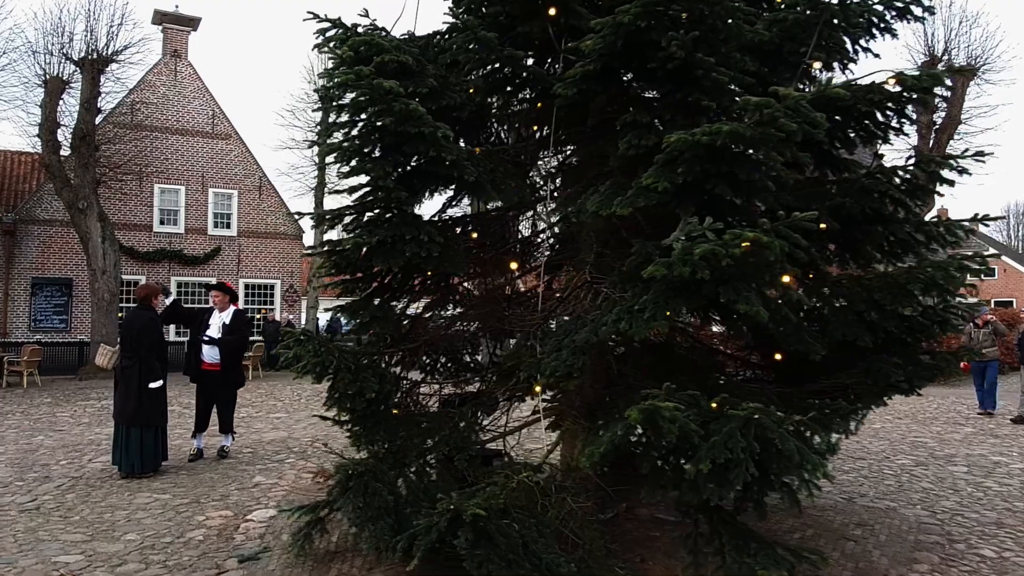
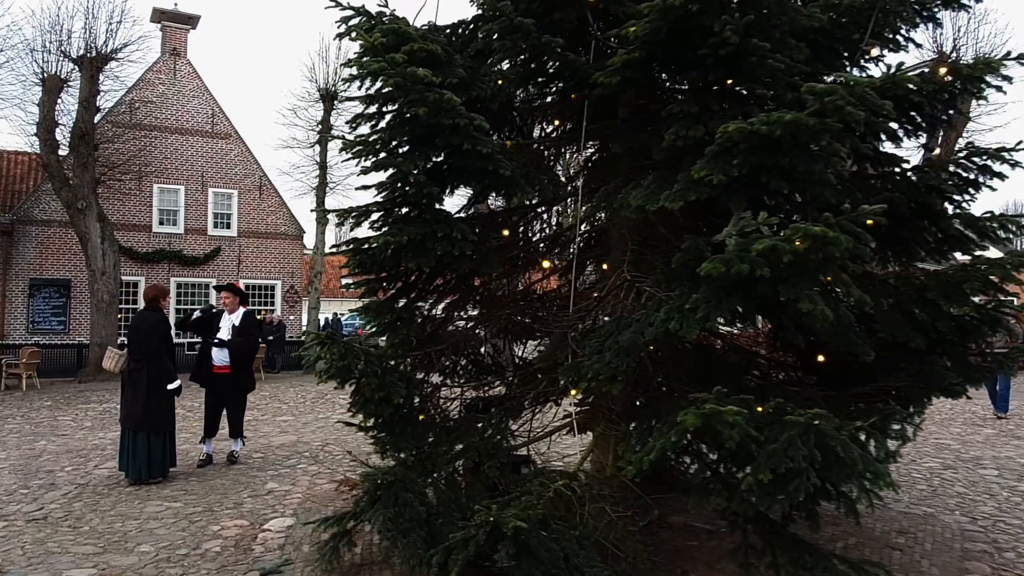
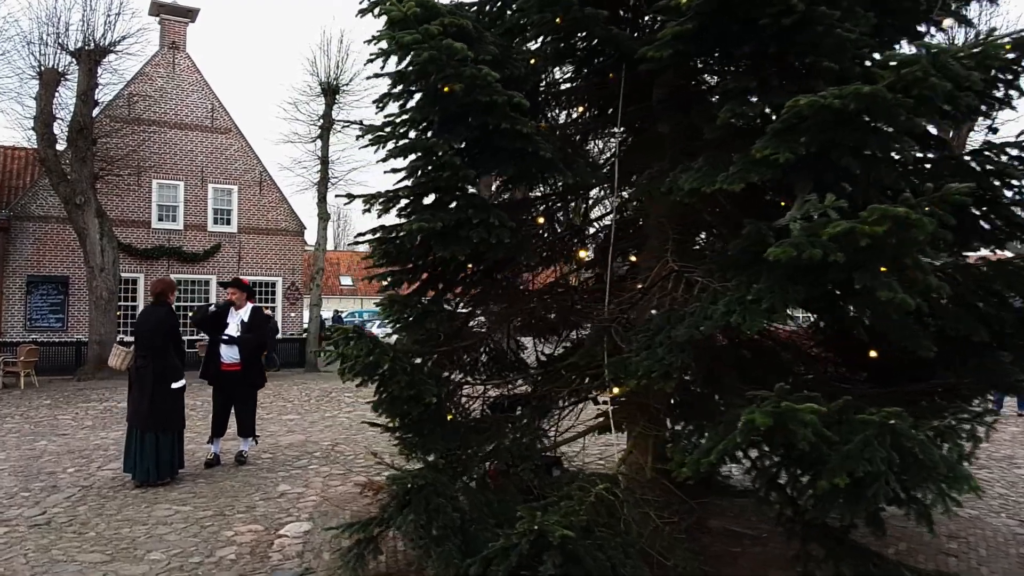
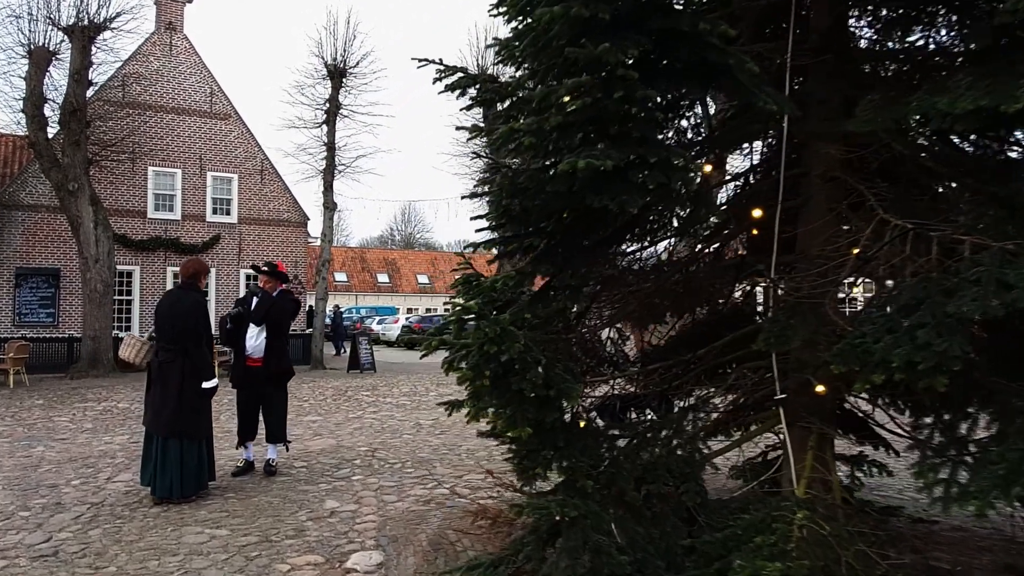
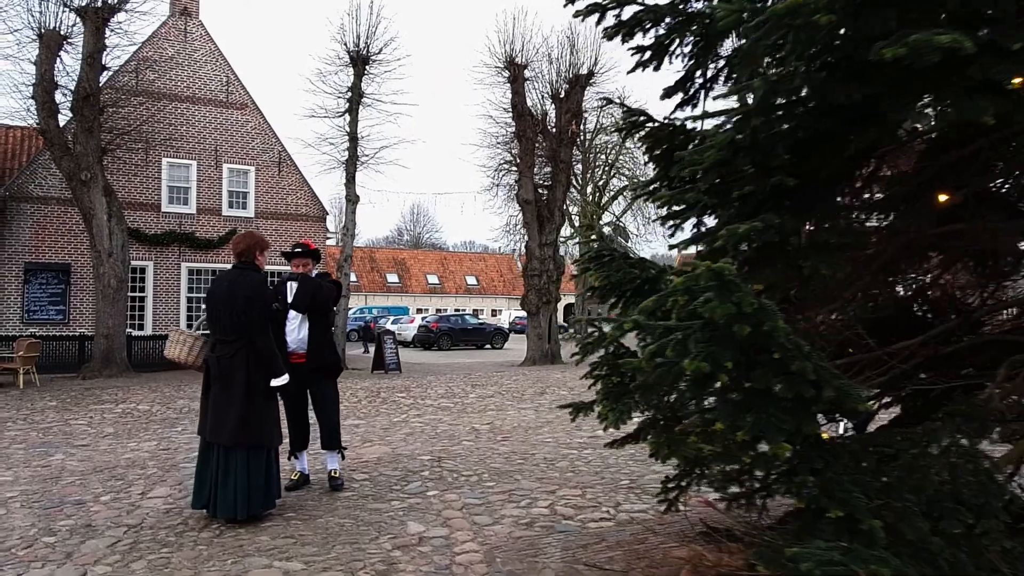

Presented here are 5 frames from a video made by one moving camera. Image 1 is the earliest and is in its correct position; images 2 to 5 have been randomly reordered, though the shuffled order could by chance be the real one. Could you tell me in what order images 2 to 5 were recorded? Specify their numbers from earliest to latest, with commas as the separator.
2, 3, 4, 5
